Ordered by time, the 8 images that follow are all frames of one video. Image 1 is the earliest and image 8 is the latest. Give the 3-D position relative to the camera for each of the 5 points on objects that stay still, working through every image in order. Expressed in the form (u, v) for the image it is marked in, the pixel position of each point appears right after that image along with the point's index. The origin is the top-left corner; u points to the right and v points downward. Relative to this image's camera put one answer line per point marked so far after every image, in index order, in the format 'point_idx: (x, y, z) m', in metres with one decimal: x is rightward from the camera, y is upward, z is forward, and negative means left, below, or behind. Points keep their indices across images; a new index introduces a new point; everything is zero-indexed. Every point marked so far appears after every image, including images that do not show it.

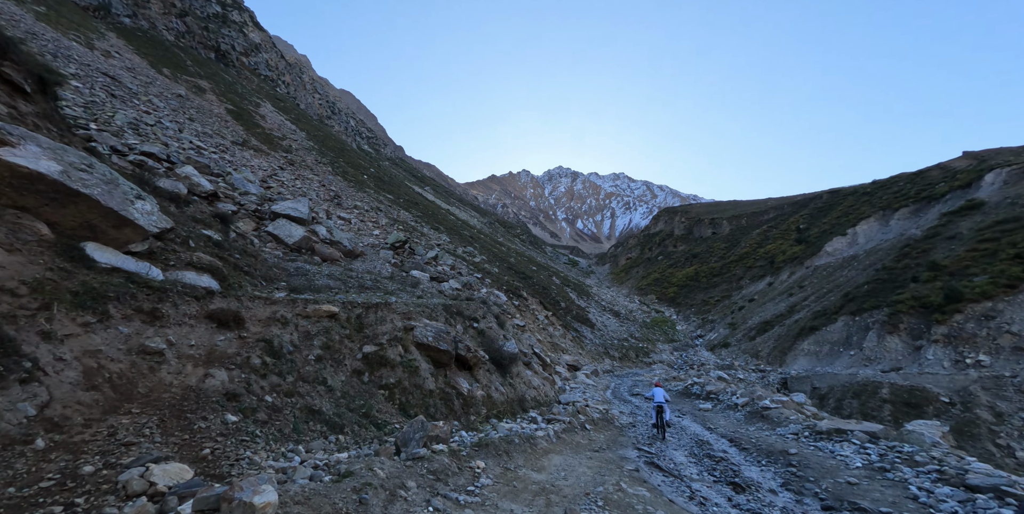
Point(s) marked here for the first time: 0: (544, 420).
0: (+0.8, -4.1, +9.1) m
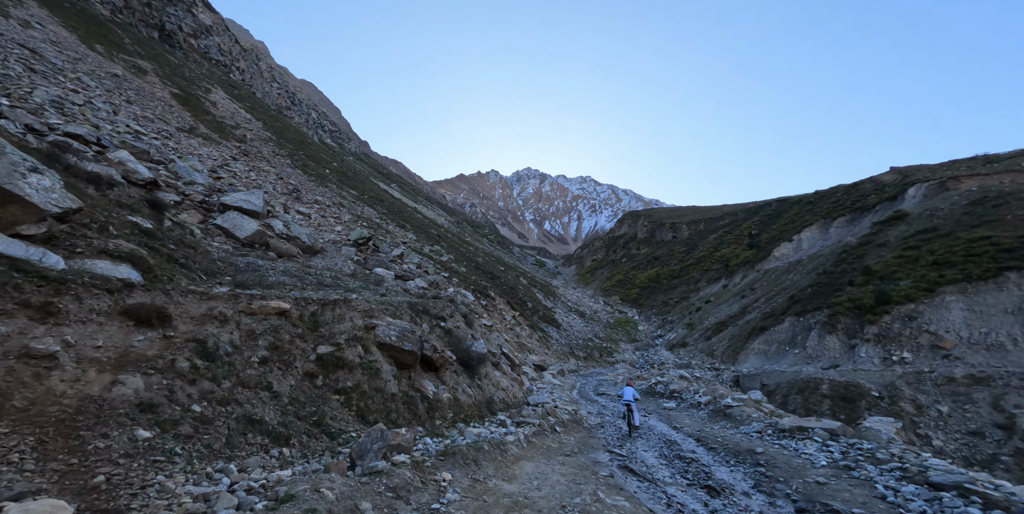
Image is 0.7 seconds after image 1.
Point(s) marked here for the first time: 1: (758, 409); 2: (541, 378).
0: (0.0, -4.1, +8.8) m
1: (+7.4, -4.6, +10.9) m
2: (+1.6, -6.6, +19.9) m
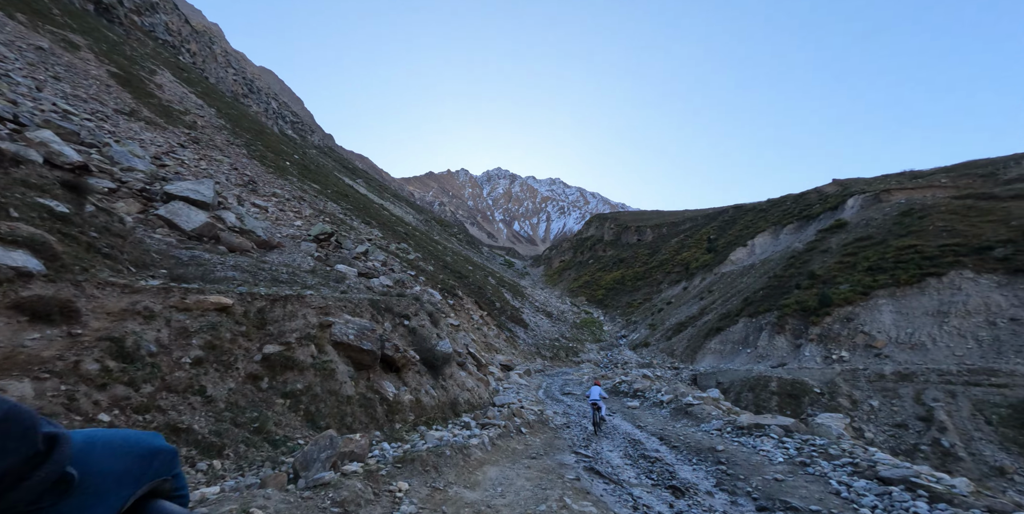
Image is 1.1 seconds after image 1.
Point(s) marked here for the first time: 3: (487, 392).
0: (-0.8, -4.0, +8.6) m
1: (+6.4, -4.7, +11.3) m
2: (-0.2, -6.6, +19.7) m
3: (-0.8, -4.3, +11.7) m
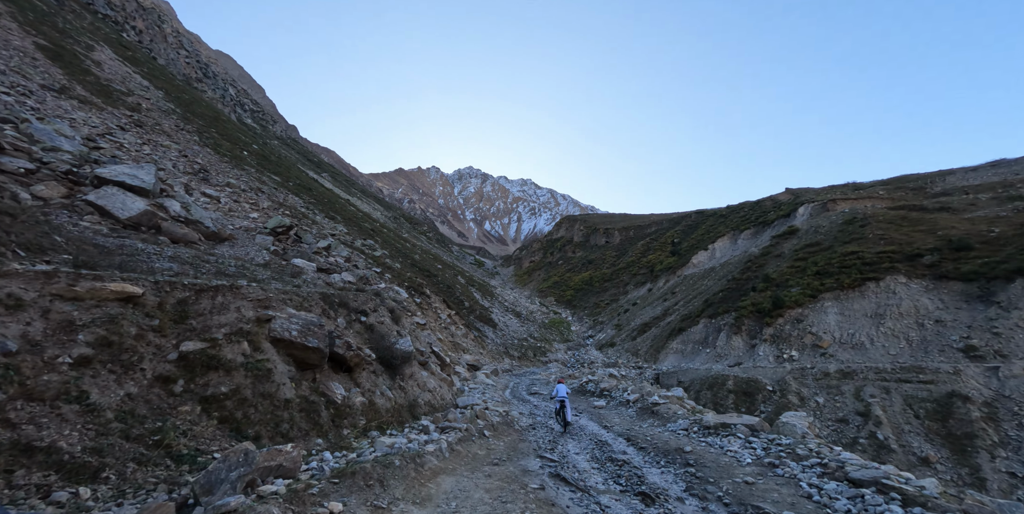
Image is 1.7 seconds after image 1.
0: (-1.6, -3.8, +8.0) m
1: (+5.3, -4.6, +11.3) m
2: (-2.0, -6.4, +19.2) m
3: (-1.9, -4.2, +11.2) m
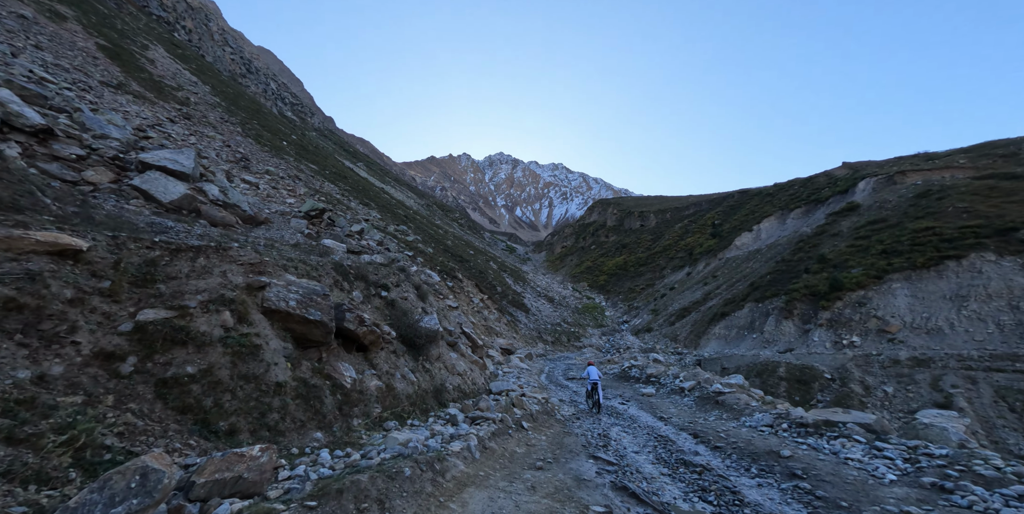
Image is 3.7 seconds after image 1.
0: (-0.8, -3.1, +7.0) m
1: (+6.4, -3.7, +9.7) m
2: (-0.2, -5.3, +18.3) m
3: (-0.8, -3.4, +10.2) m
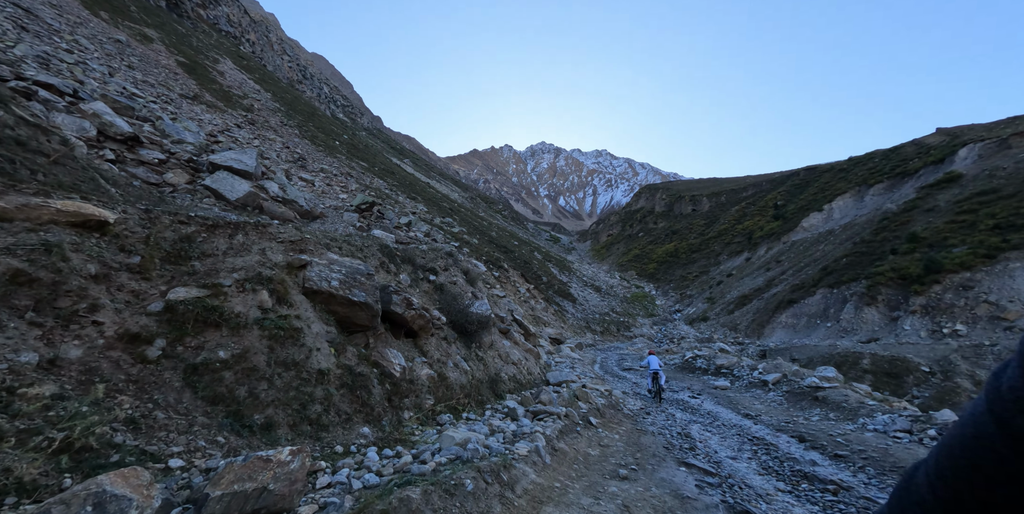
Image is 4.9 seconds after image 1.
0: (+0.3, -2.7, +6.4) m
1: (+7.8, -3.0, +8.2) m
2: (+2.3, -4.6, +17.5) m
3: (+0.7, -2.9, +9.5) m
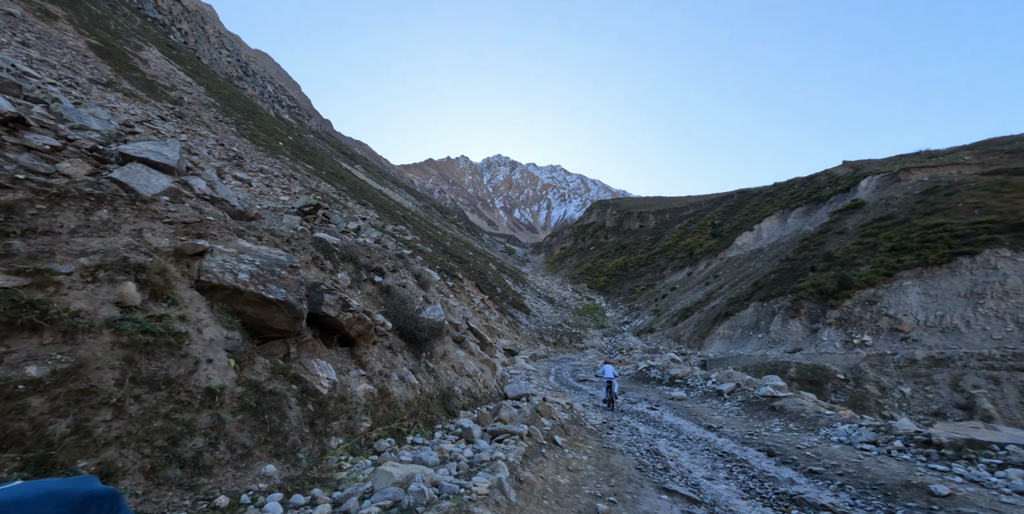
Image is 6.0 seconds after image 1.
0: (-0.4, -2.7, +5.6) m
1: (+6.8, -3.3, +8.4) m
2: (+0.1, -4.9, +16.9) m
3: (-0.5, -2.9, +8.8) m
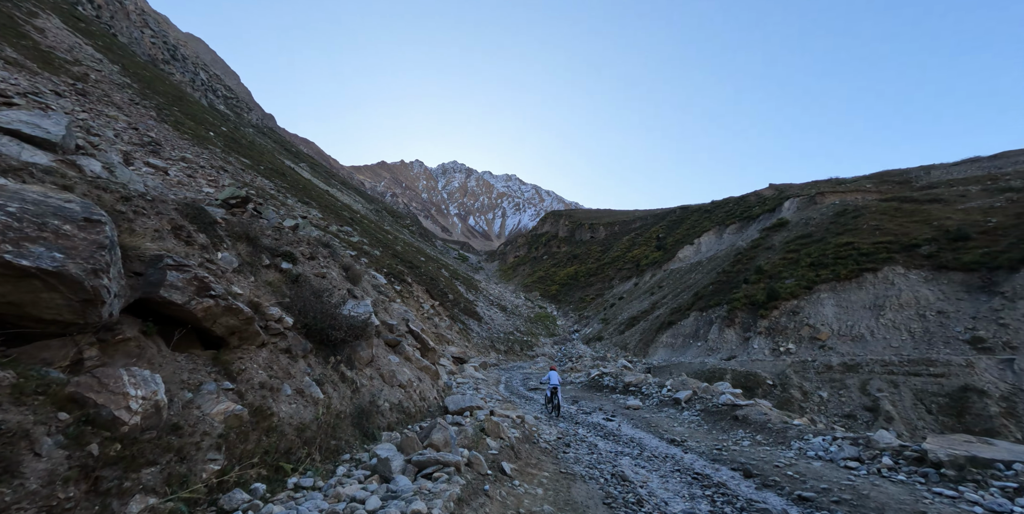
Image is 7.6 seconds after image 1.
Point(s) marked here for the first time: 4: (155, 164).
0: (-1.2, -2.5, +4.4) m
1: (+5.6, -3.3, +8.1) m
2: (-2.1, -4.9, +15.6) m
3: (-1.6, -2.8, +7.6) m
4: (-18.3, +5.3, +17.7) m
